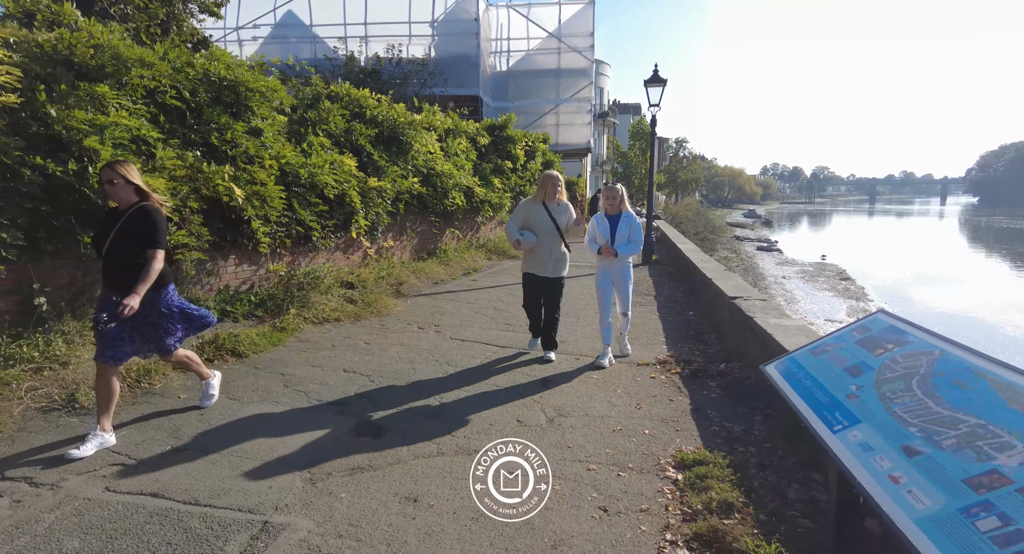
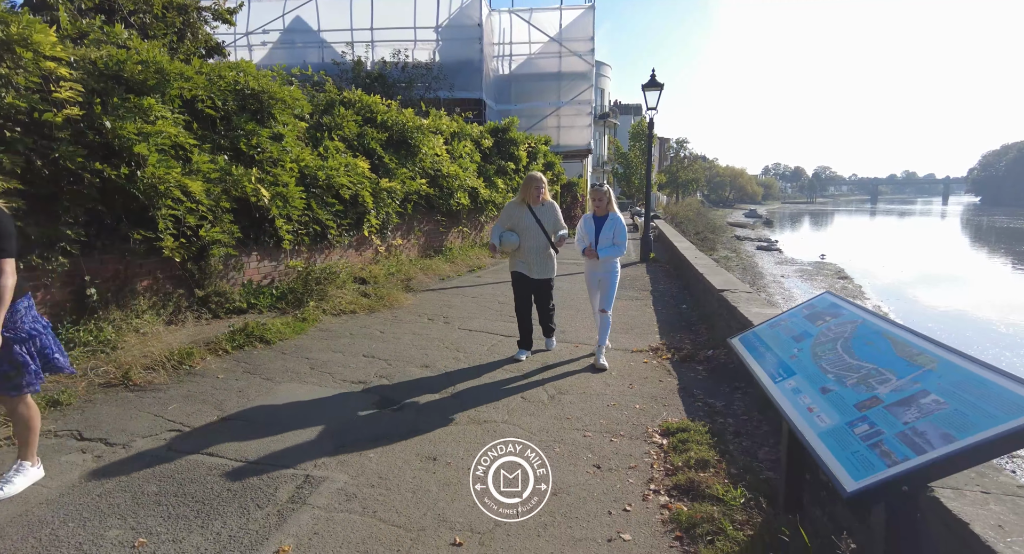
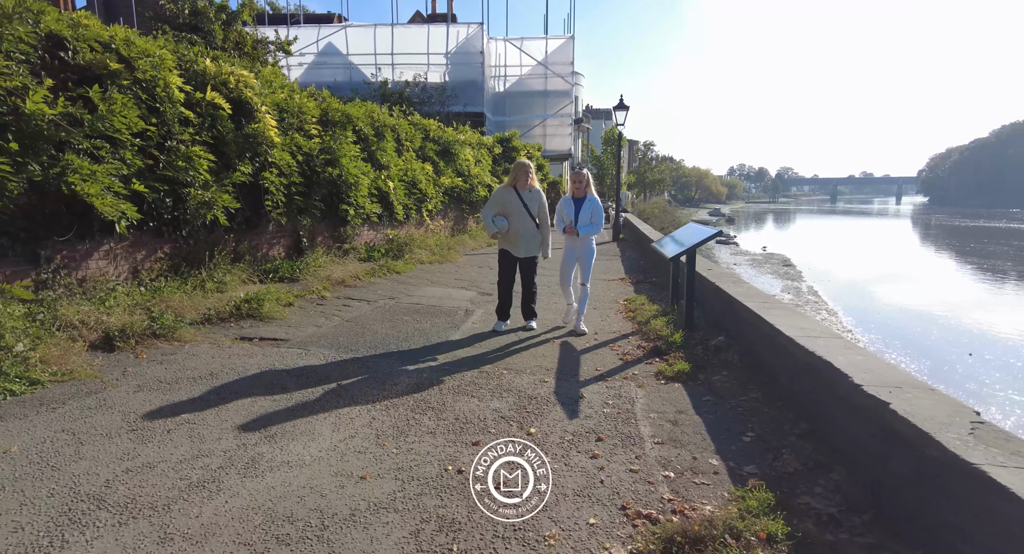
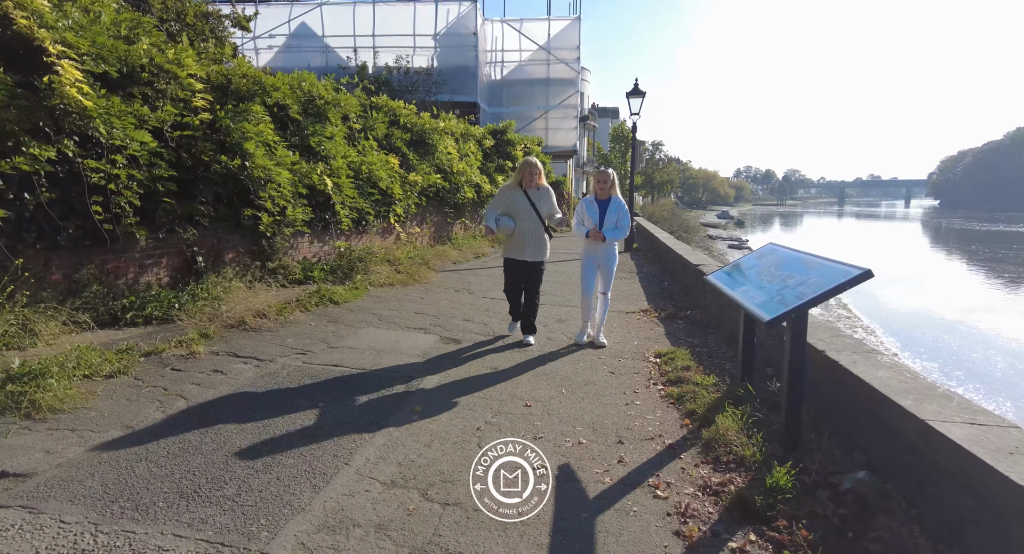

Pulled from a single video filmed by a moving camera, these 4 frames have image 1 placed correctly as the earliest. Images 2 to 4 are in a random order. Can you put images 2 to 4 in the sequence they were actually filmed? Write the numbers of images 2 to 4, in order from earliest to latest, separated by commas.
2, 4, 3
